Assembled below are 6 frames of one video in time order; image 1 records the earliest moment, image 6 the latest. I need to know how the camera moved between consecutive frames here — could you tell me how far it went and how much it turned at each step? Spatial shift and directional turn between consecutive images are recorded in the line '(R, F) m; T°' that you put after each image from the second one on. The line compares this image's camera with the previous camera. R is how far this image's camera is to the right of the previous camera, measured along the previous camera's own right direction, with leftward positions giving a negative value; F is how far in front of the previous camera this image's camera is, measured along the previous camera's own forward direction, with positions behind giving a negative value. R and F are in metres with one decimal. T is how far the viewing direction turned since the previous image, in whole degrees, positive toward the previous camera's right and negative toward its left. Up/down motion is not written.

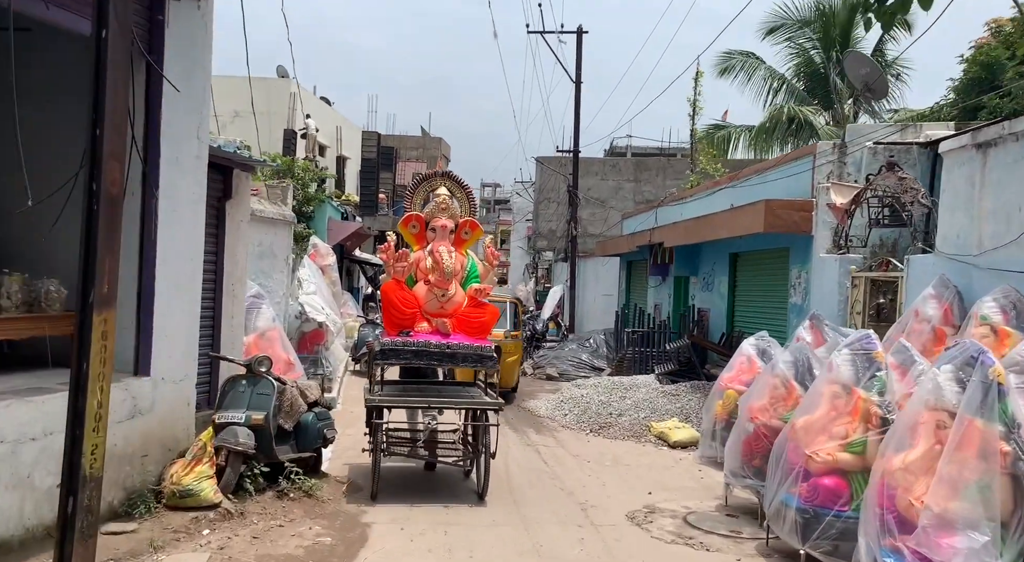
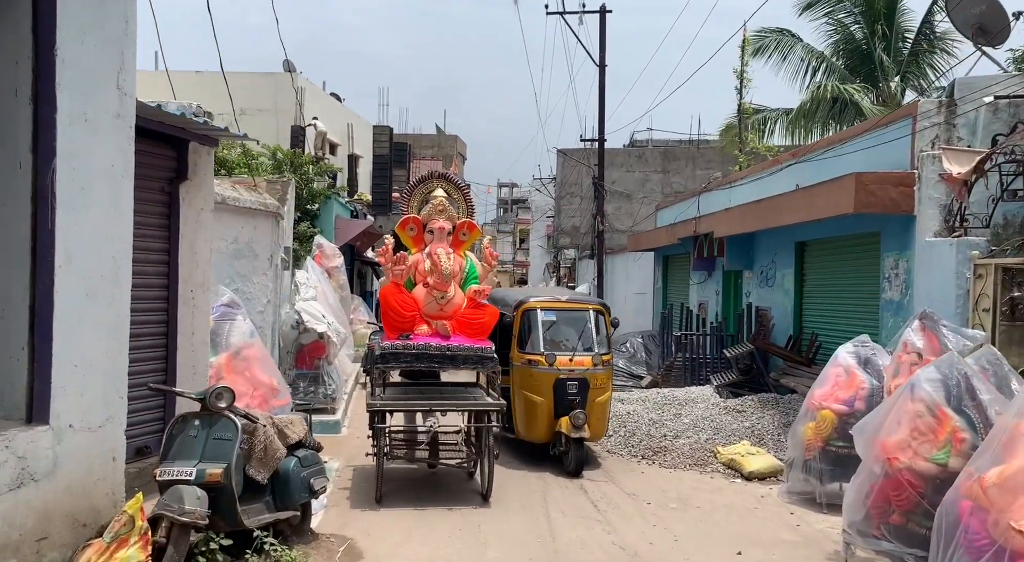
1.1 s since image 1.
(-0.1, +1.7) m; -1°
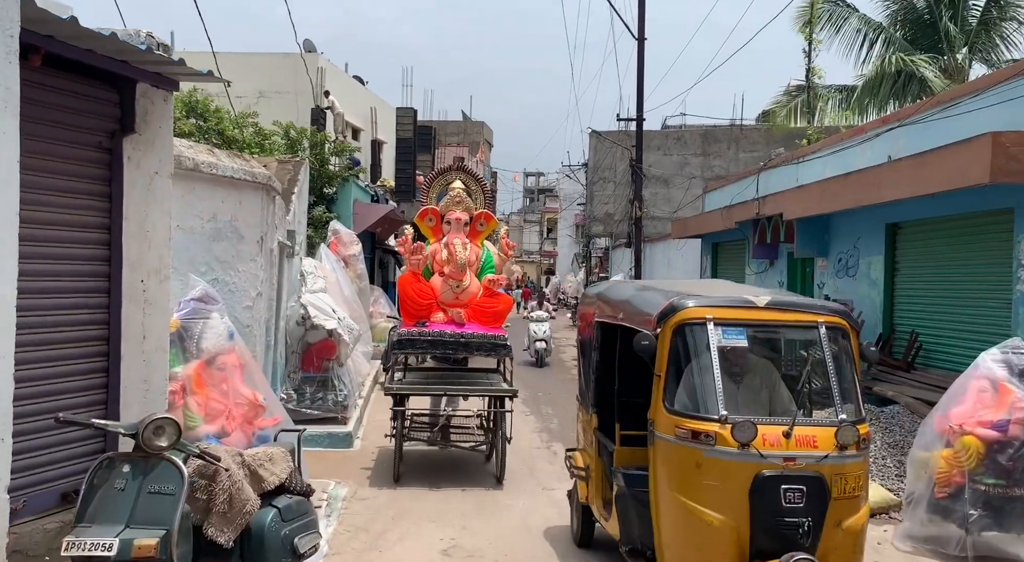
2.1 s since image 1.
(-0.1, +1.5) m; -2°
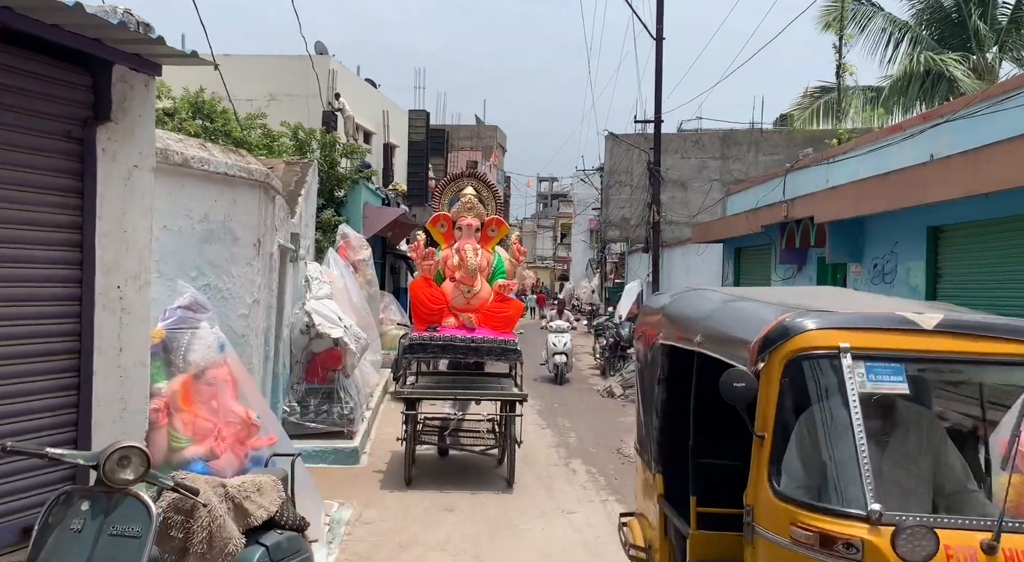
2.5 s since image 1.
(0.0, +0.5) m; -1°
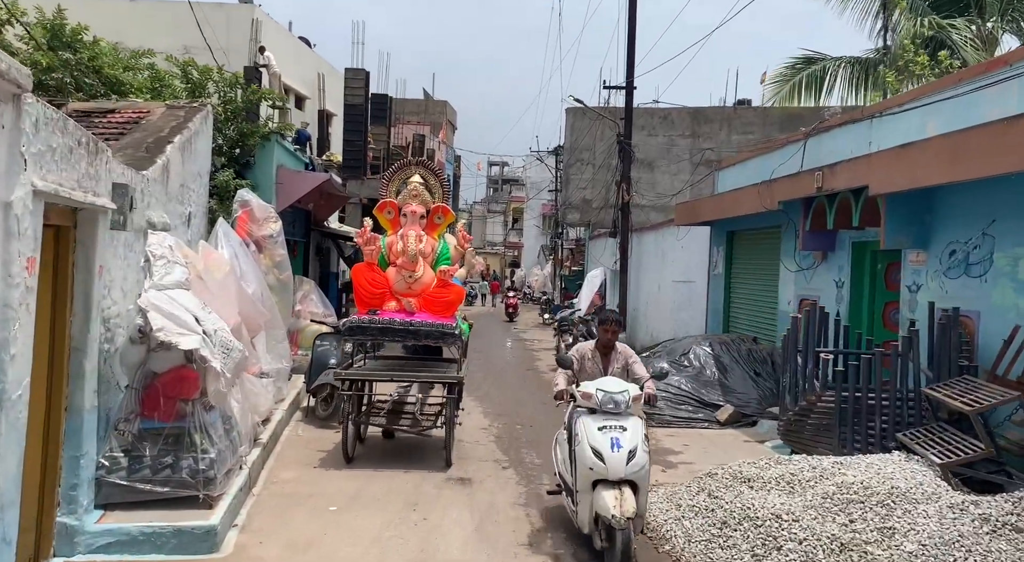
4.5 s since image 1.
(0.0, +2.8) m; +4°
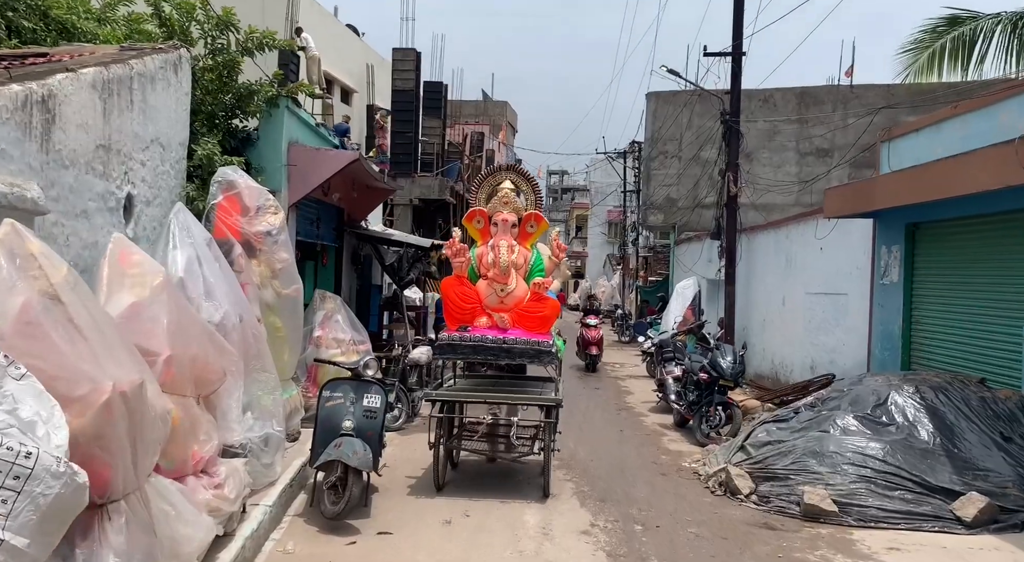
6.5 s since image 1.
(-0.4, +3.4) m; -4°
